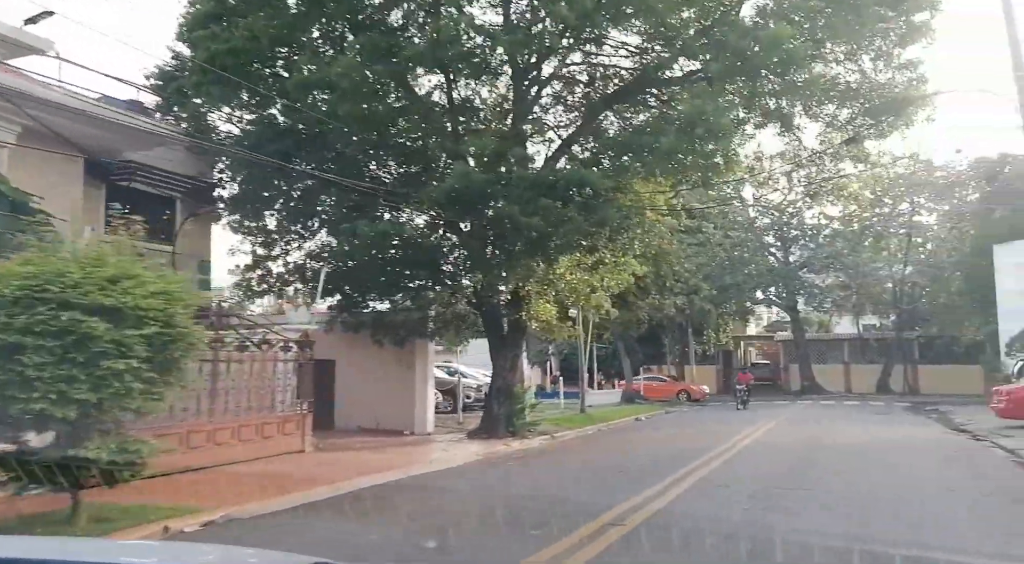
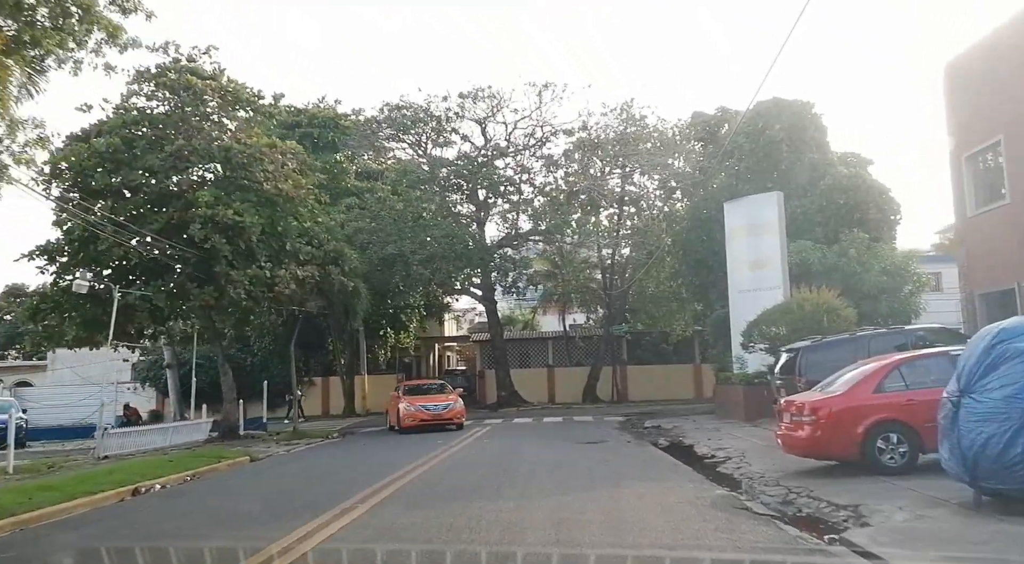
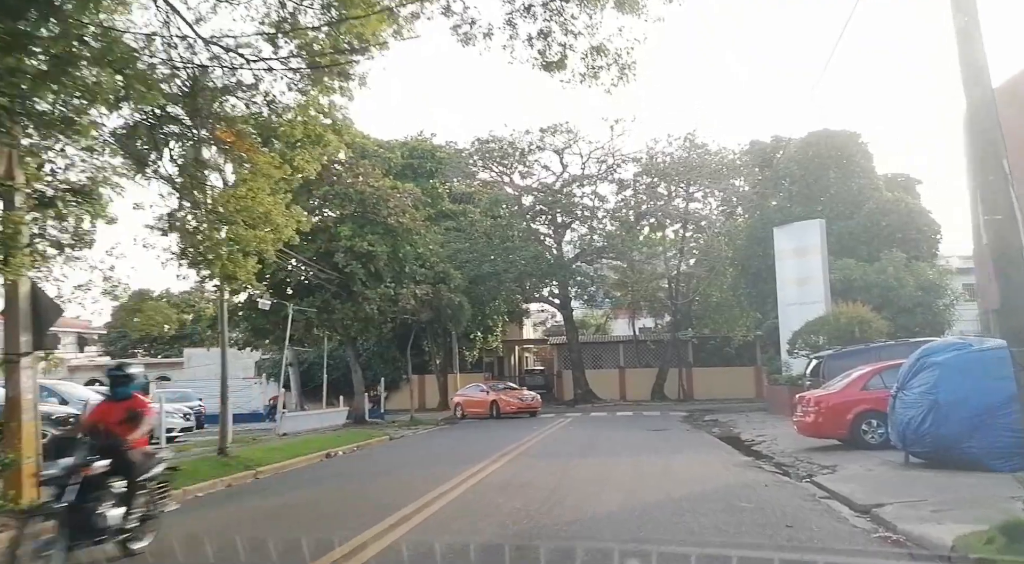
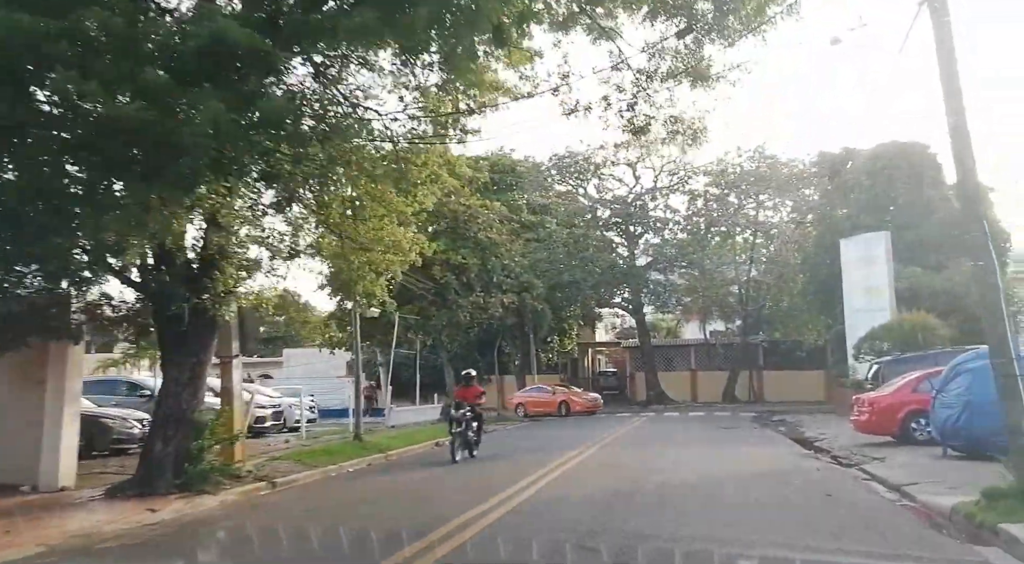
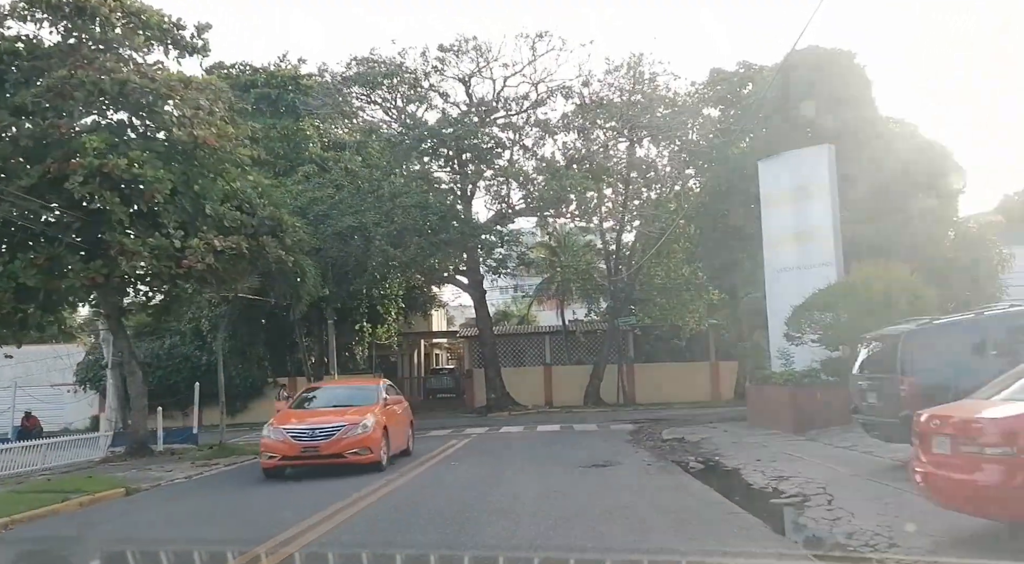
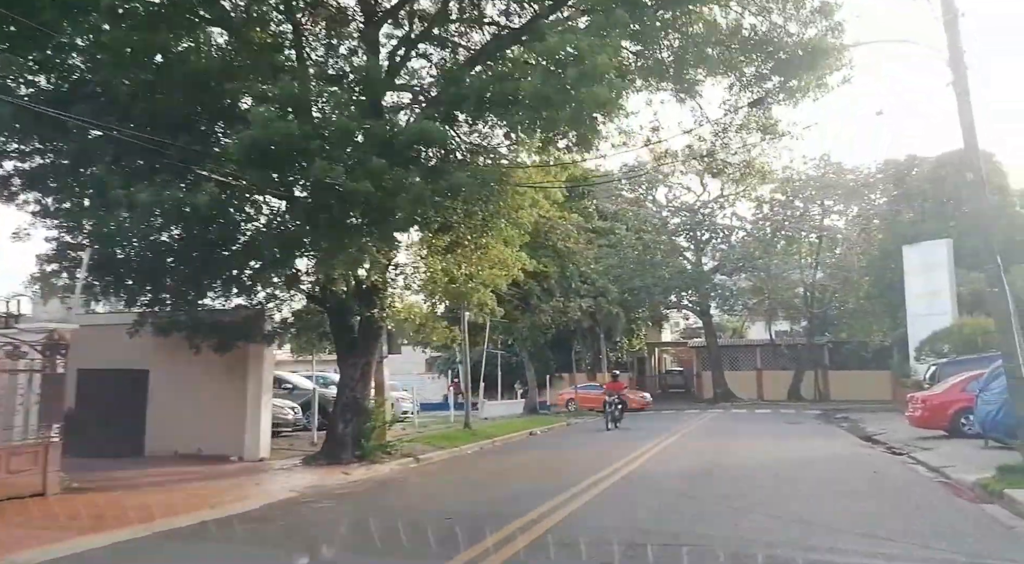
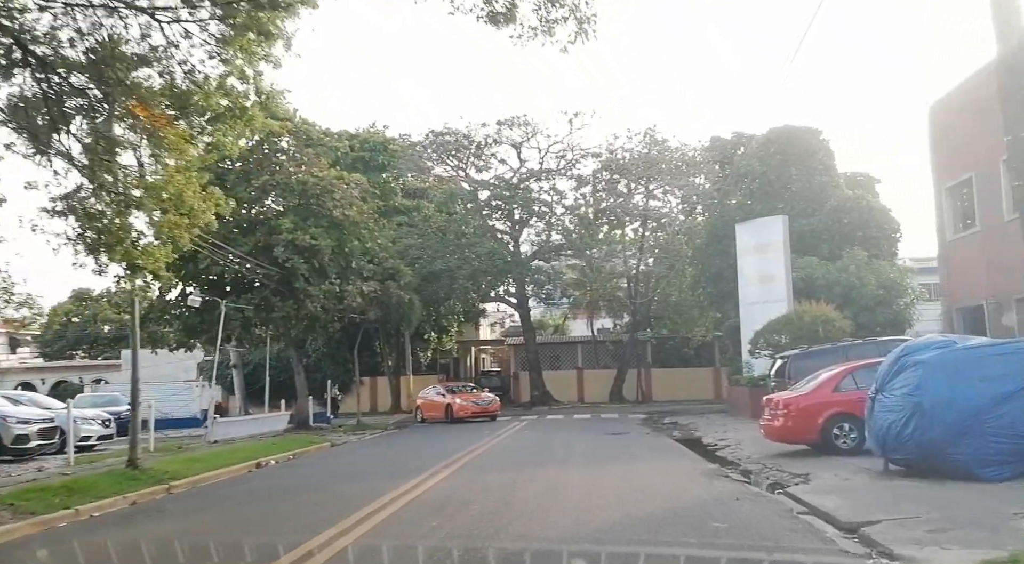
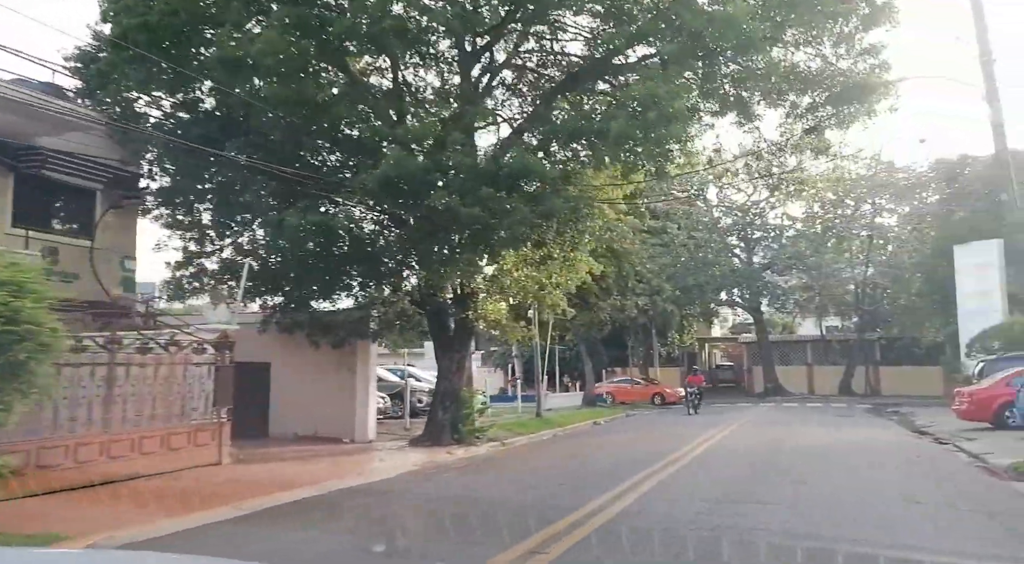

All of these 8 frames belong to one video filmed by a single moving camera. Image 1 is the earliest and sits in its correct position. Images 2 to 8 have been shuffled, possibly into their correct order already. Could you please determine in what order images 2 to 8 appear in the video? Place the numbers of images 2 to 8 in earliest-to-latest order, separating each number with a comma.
8, 6, 4, 3, 7, 2, 5
